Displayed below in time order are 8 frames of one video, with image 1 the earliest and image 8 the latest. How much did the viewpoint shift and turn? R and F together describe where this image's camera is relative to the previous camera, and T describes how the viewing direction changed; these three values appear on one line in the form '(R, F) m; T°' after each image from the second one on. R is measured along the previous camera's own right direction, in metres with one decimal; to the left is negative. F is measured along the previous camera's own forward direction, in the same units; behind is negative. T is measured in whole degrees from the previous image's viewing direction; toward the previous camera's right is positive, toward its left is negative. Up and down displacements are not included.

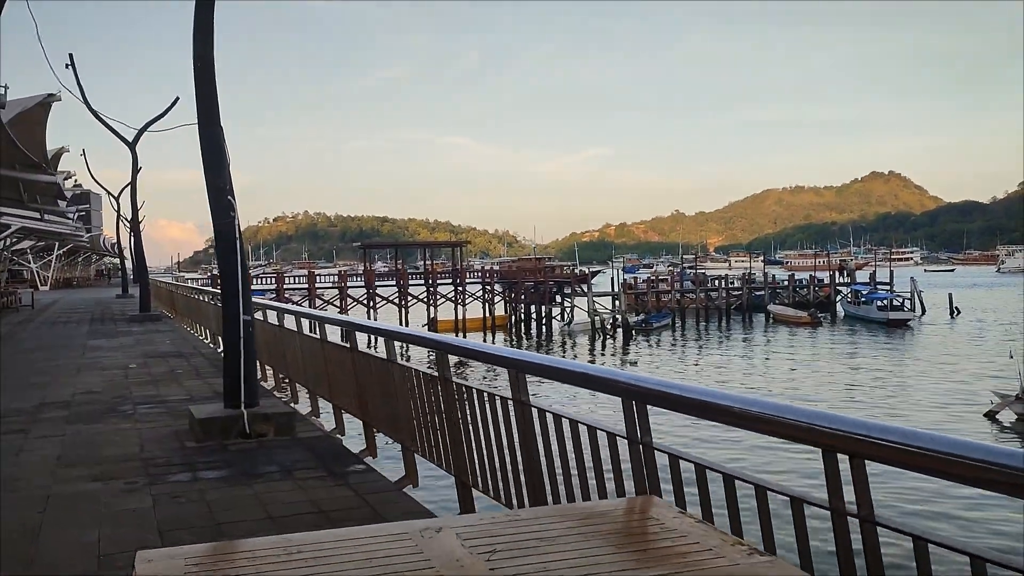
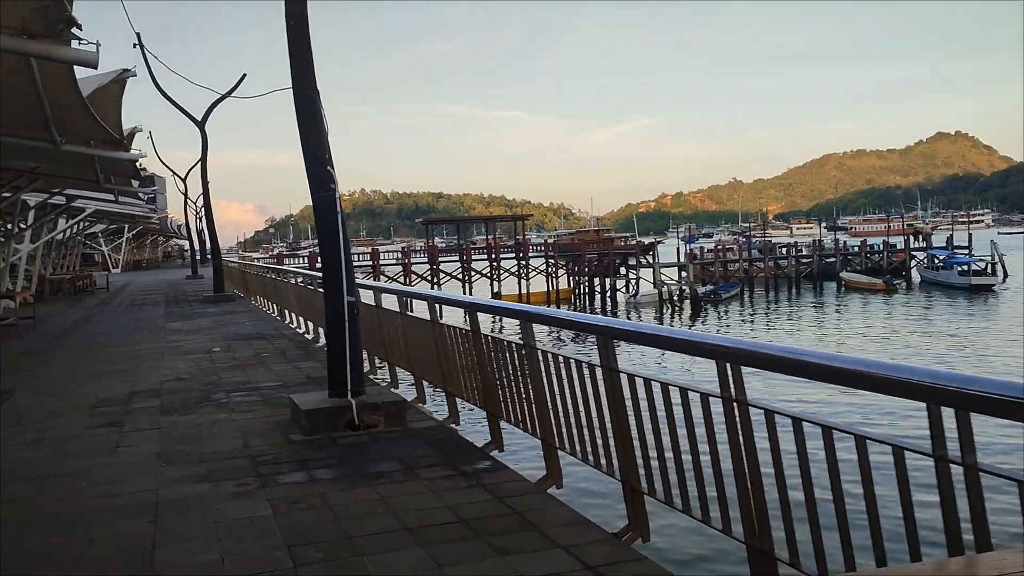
(-0.6, +0.8) m; -4°
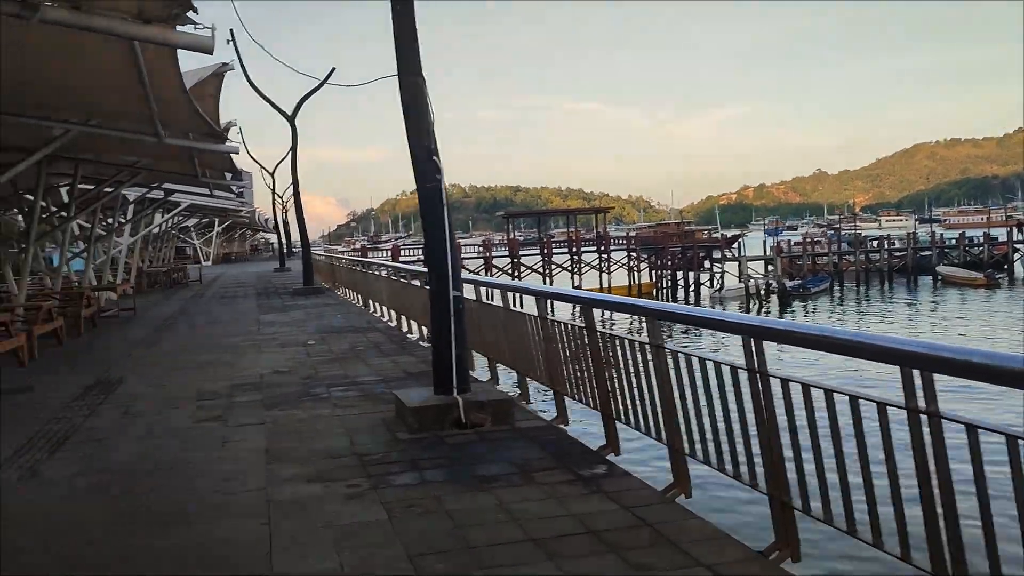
(-0.3, +0.3) m; -5°
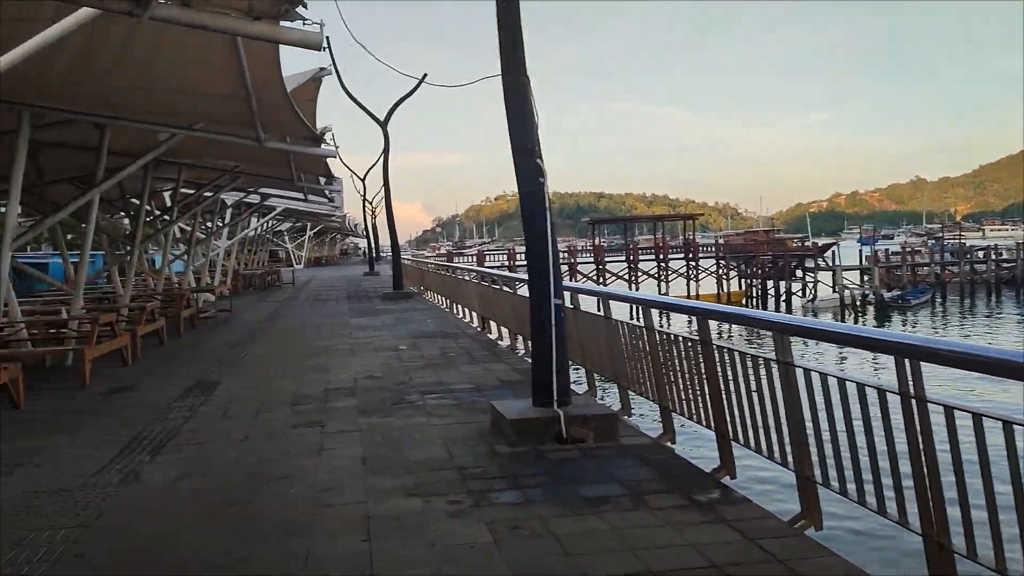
(-0.2, +0.3) m; -5°
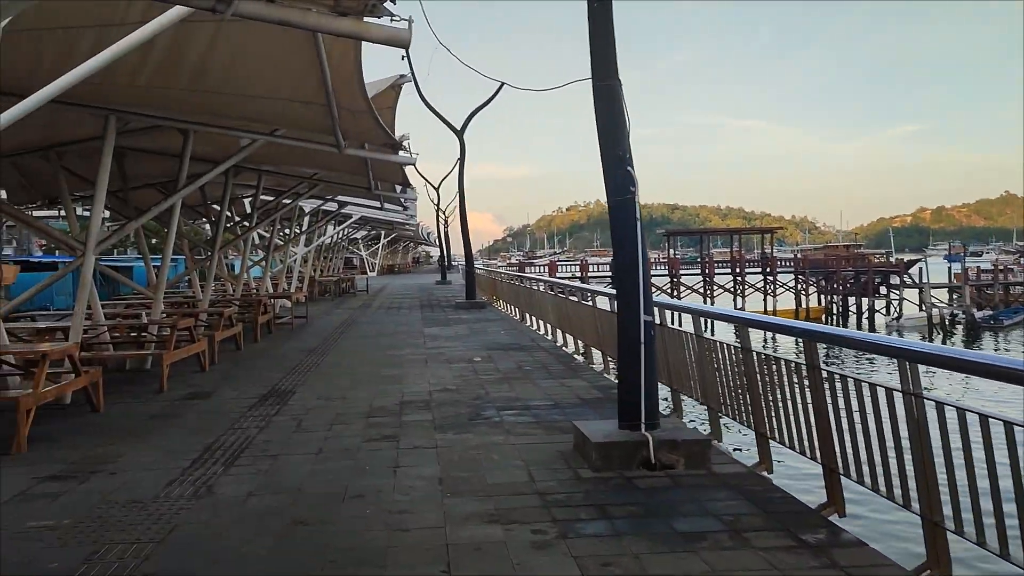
(-0.1, +0.3) m; -5°
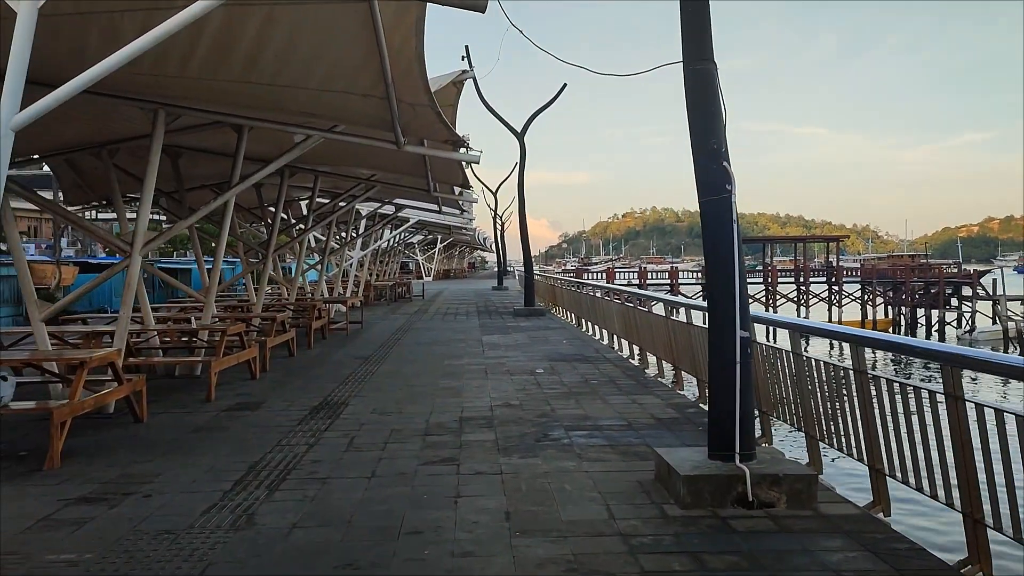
(-0.1, +0.7) m; -4°
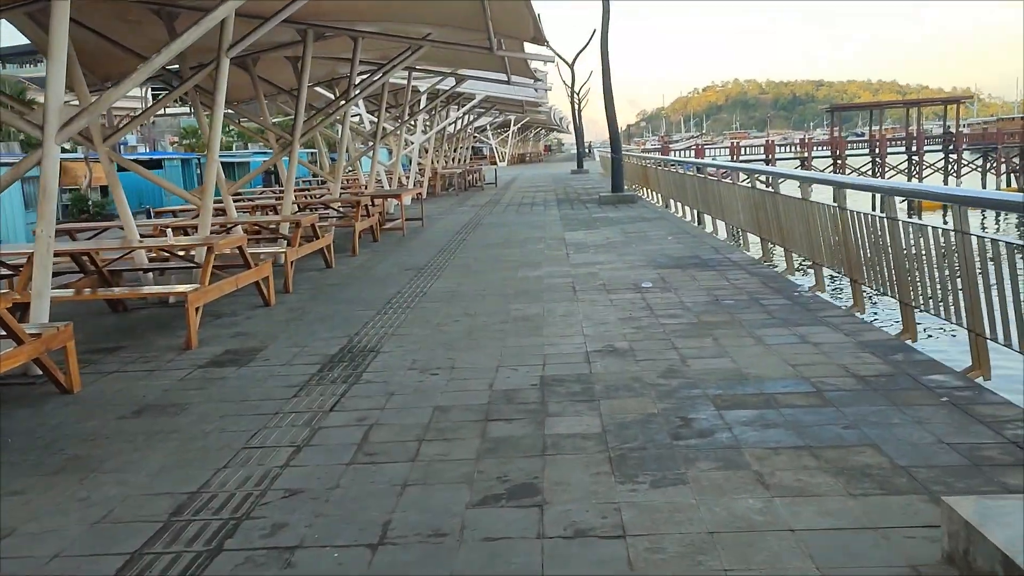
(-0.2, +3.0) m; -5°
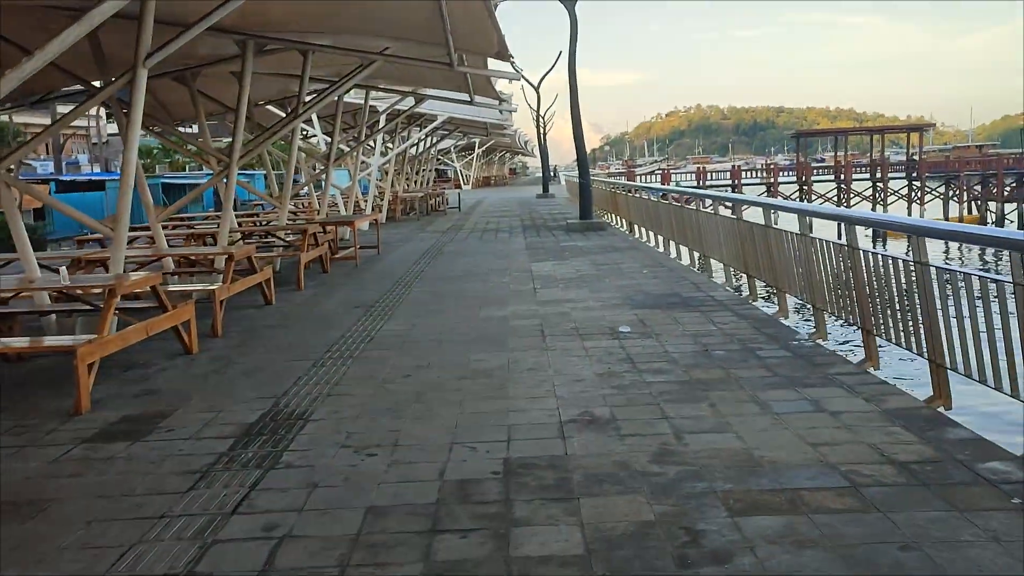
(0.0, +1.0) m; +2°
